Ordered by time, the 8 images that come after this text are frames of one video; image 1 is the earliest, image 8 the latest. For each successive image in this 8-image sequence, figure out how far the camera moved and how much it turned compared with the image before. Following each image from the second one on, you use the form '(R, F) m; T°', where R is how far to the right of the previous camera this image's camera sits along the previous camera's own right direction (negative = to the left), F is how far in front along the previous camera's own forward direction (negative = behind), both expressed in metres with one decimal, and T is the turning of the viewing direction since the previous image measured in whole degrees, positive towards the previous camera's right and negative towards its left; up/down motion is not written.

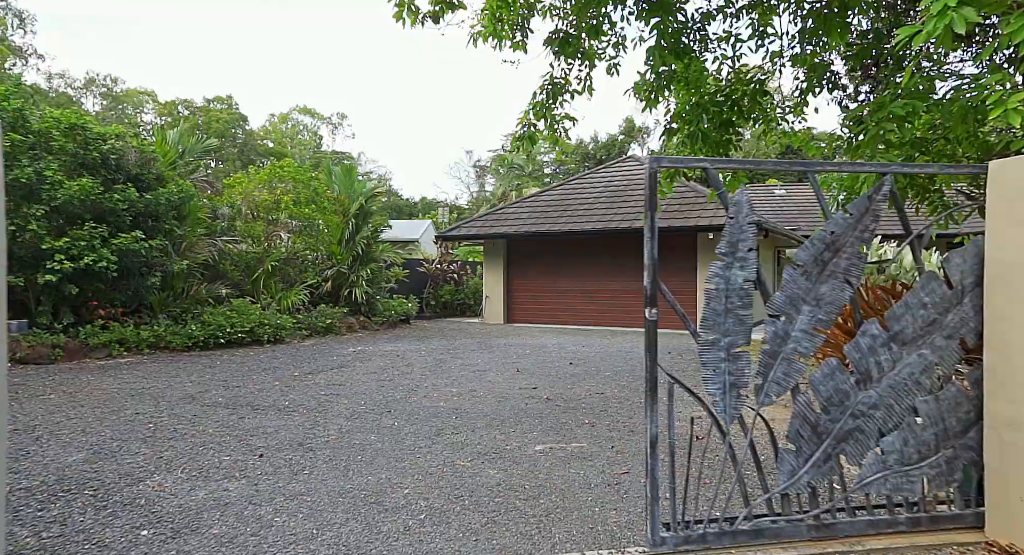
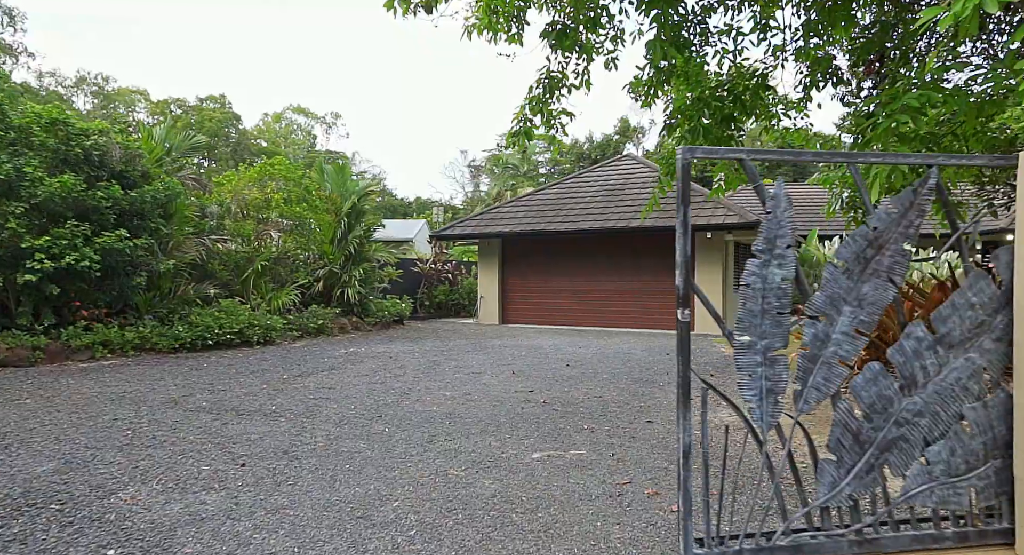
(0.0, +0.2) m; 0°
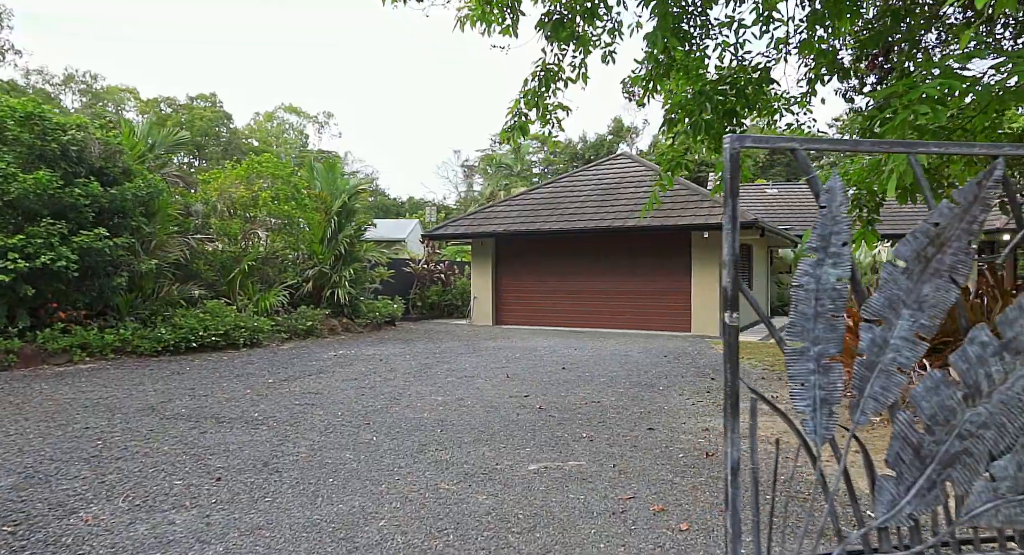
(0.0, +0.2) m; +1°
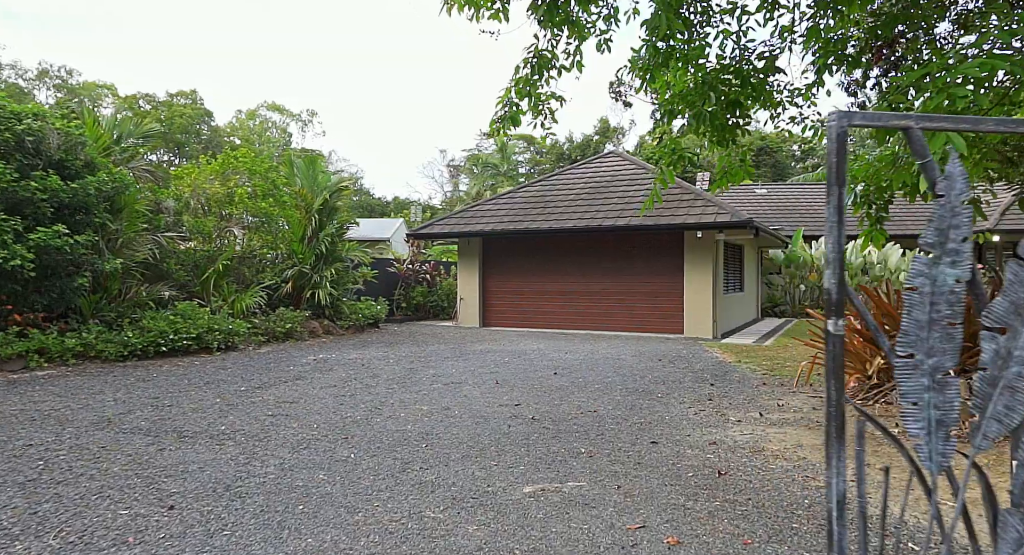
(0.0, +0.4) m; +1°
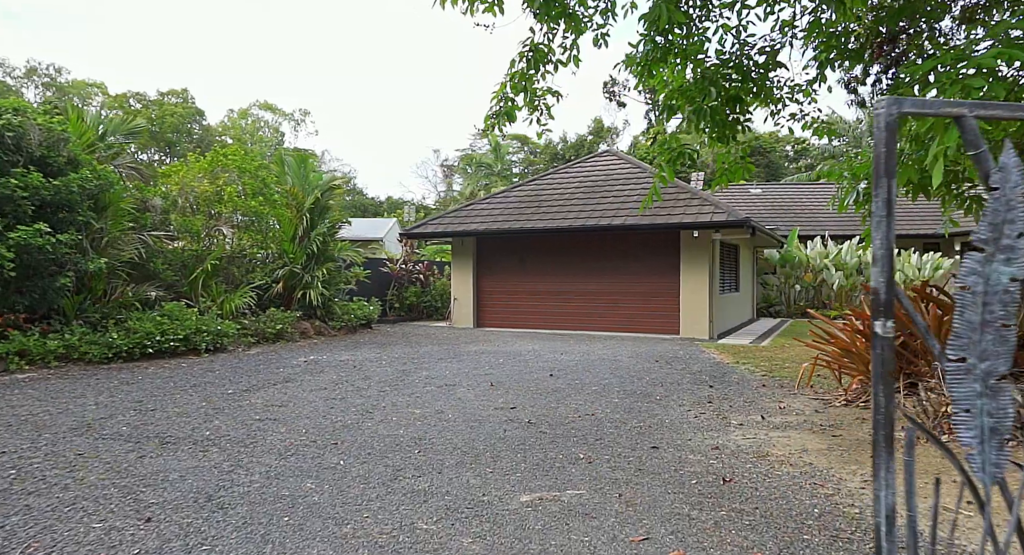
(0.0, +0.1) m; +1°
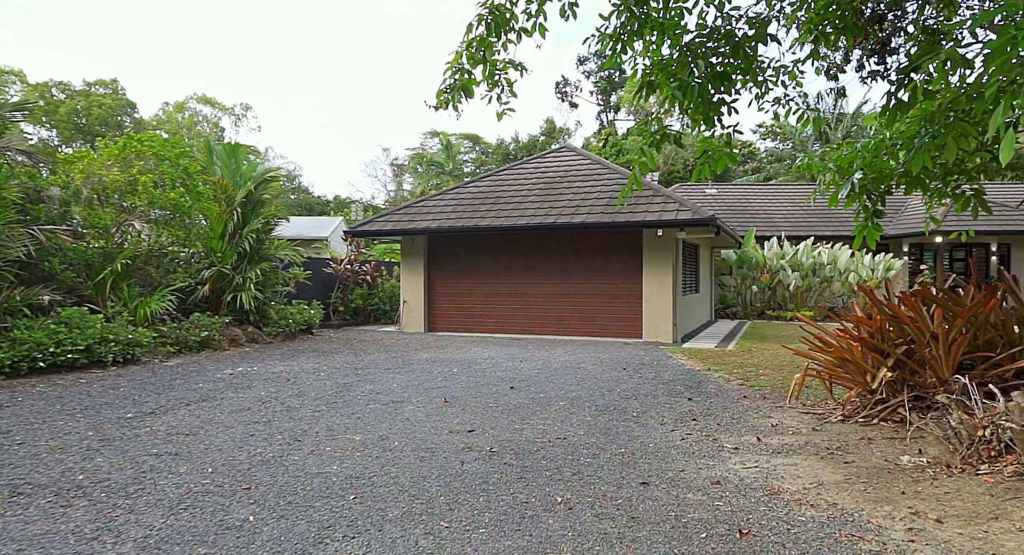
(0.0, +0.8) m; +4°
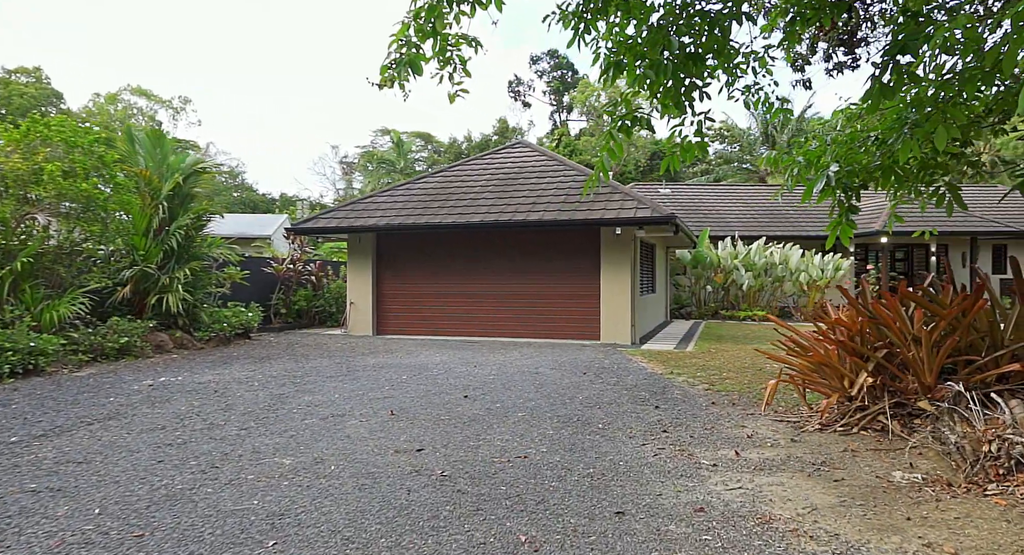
(0.0, +0.5) m; +4°
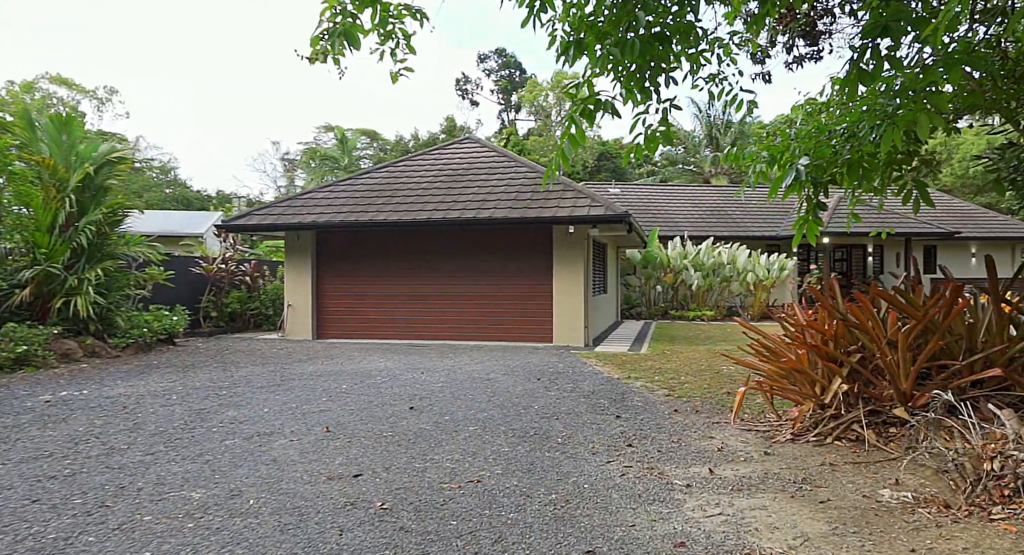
(0.0, +0.5) m; +4°
